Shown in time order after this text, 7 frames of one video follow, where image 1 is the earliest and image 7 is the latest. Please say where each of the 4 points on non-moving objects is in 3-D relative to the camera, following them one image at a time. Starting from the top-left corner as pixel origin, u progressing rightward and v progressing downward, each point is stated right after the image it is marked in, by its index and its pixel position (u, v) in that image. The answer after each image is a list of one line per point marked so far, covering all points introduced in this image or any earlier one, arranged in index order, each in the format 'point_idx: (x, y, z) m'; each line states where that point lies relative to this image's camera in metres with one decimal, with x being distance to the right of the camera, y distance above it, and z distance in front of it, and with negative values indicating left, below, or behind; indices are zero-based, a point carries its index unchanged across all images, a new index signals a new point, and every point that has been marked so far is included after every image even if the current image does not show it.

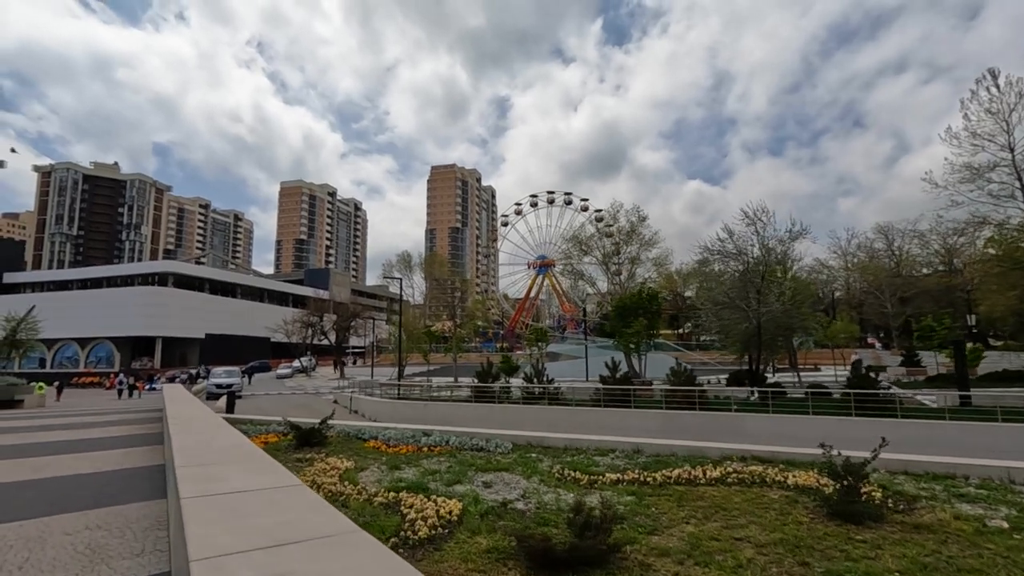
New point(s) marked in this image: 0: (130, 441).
0: (-7.5, -3.0, +10.9) m
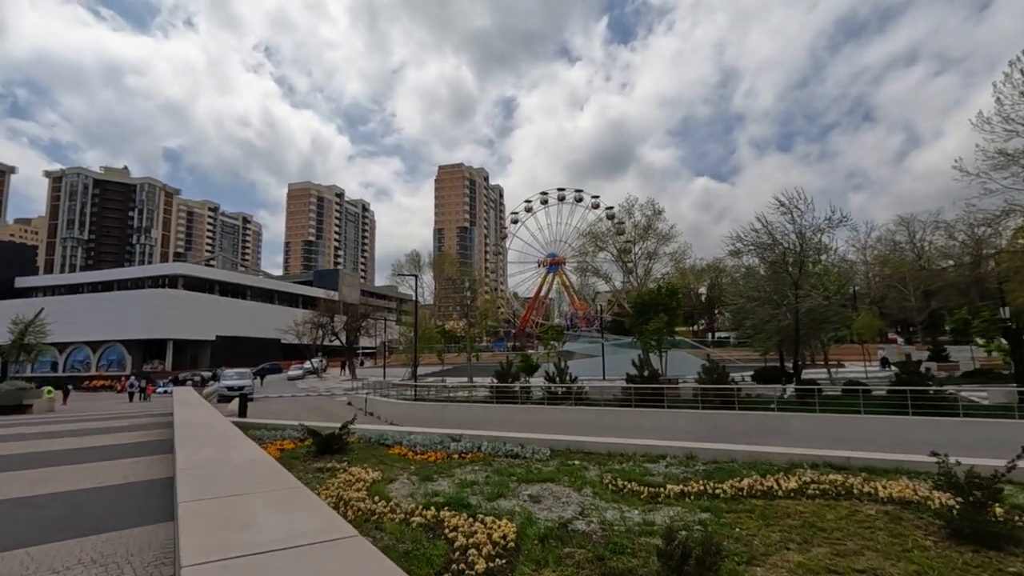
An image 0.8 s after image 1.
0: (-6.9, -3.0, +10.2) m
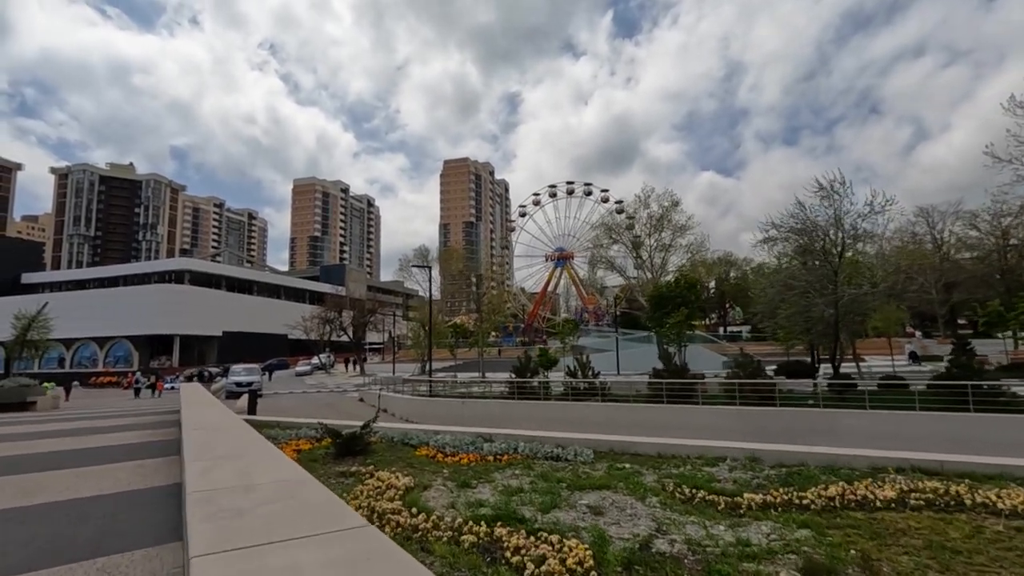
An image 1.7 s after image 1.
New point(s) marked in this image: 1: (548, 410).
0: (-6.3, -2.8, +9.4) m
1: (+1.1, -3.5, +15.9) m
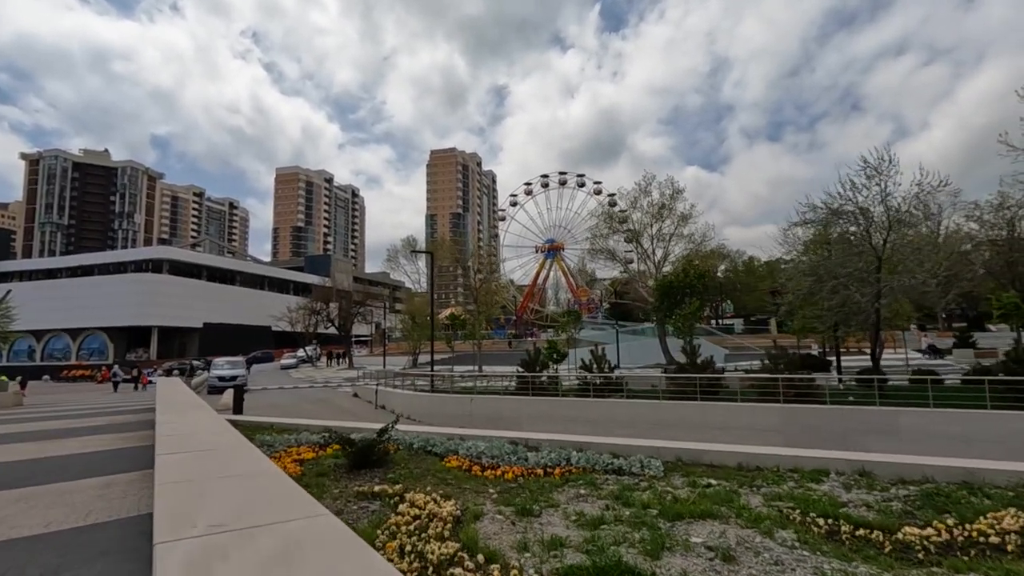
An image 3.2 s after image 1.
0: (-5.7, -2.5, +7.9) m
1: (+1.5, -3.2, +14.6) m
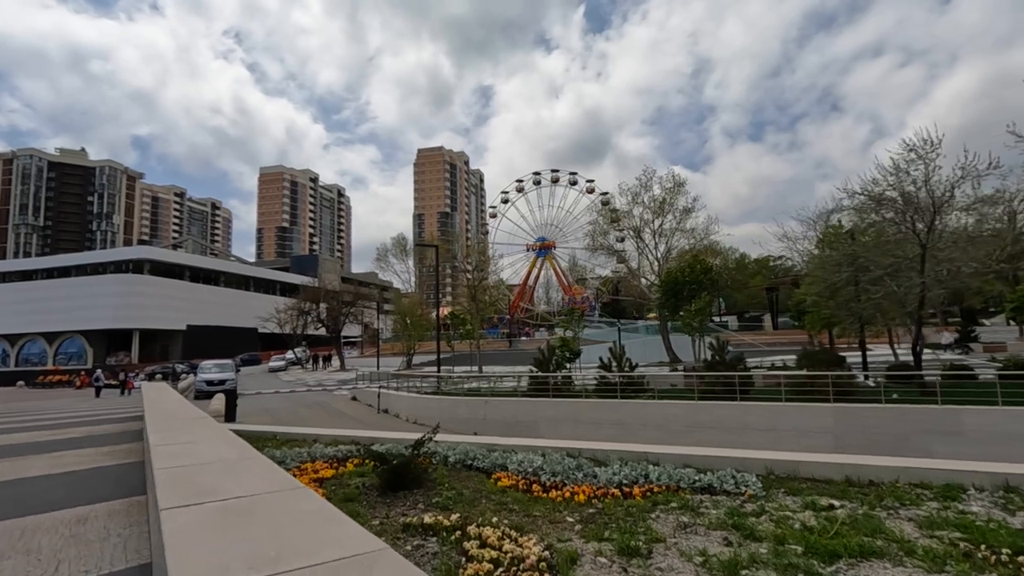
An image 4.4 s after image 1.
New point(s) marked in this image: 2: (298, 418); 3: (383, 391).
0: (-5.0, -2.3, +6.6) m
1: (+2.0, -3.0, +13.5) m
2: (-6.7, -4.1, +17.2) m
3: (-4.5, -3.6, +19.1) m
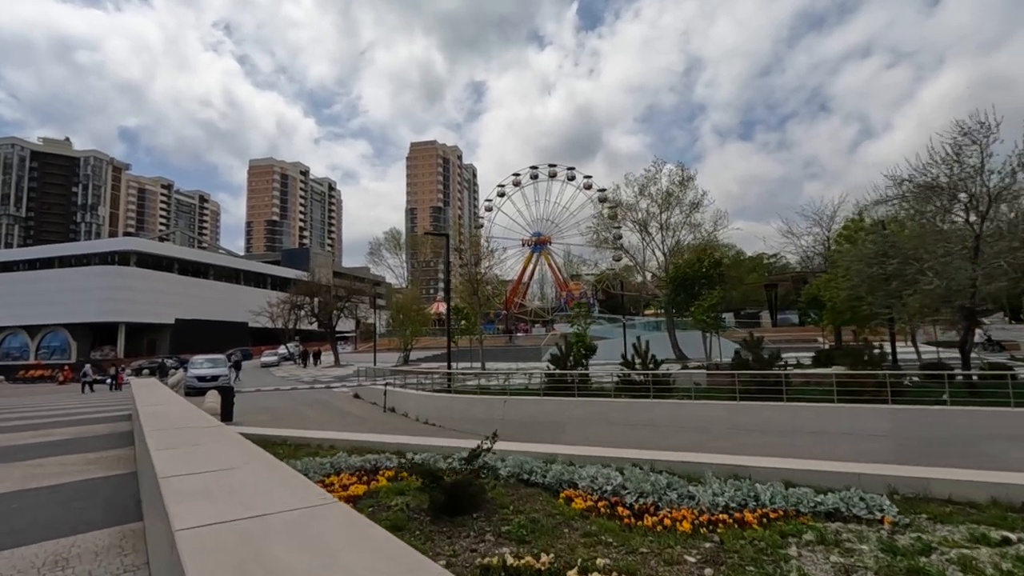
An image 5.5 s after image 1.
0: (-4.4, -2.1, +5.5) m
1: (+2.5, -2.8, +12.5) m
2: (-6.3, -3.8, +16.1) m
3: (-4.1, -3.3, +18.0) m
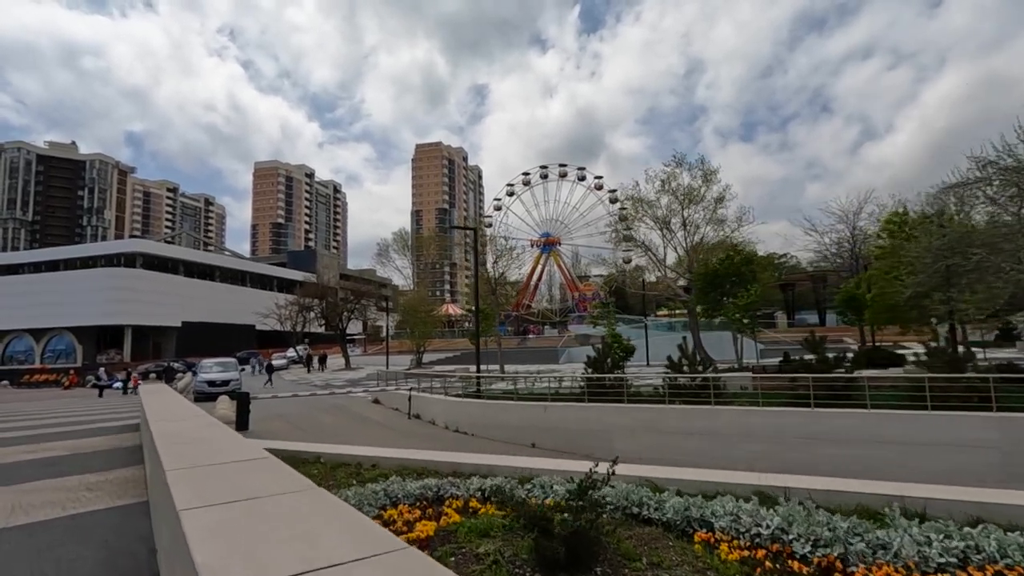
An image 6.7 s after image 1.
0: (-3.5, -2.0, +4.4) m
1: (+3.4, -2.7, +11.4) m
2: (-5.3, -3.7, +15.0) m
3: (-3.1, -3.3, +16.9) m
